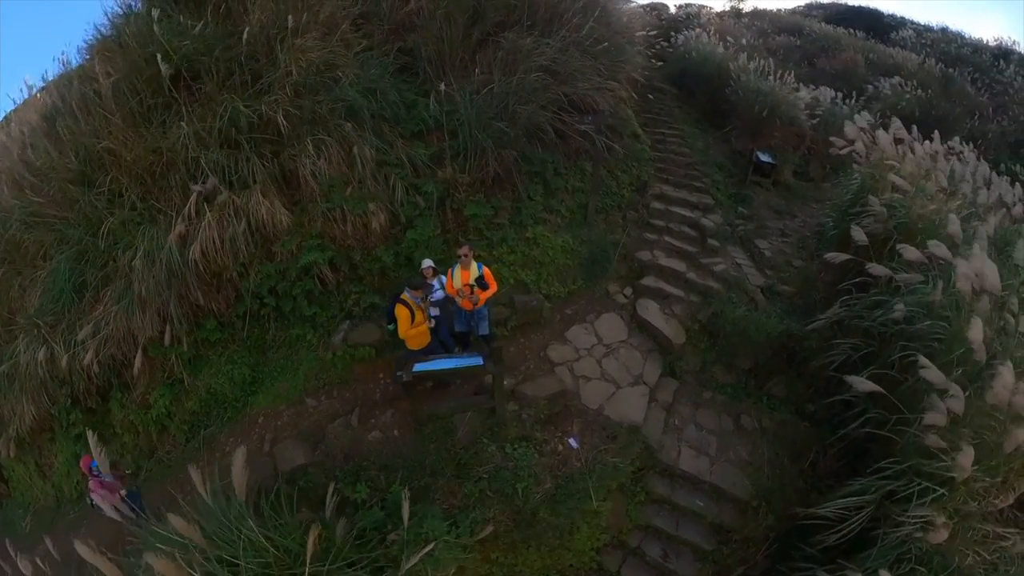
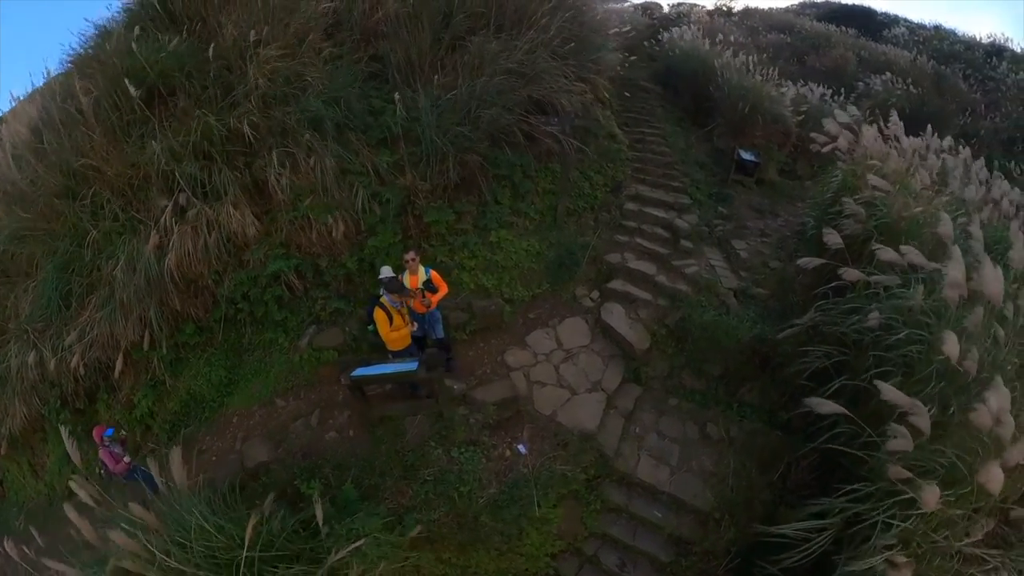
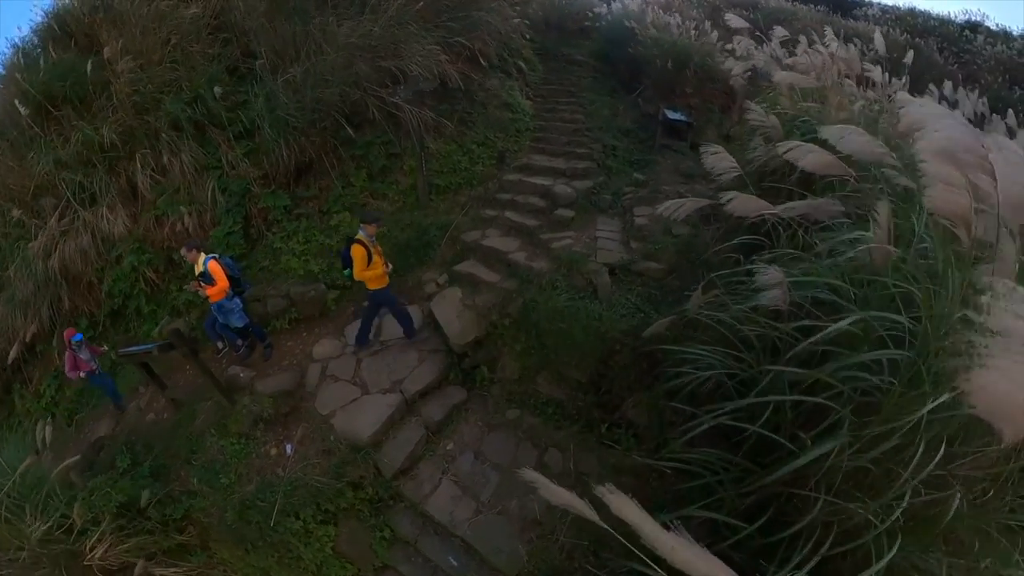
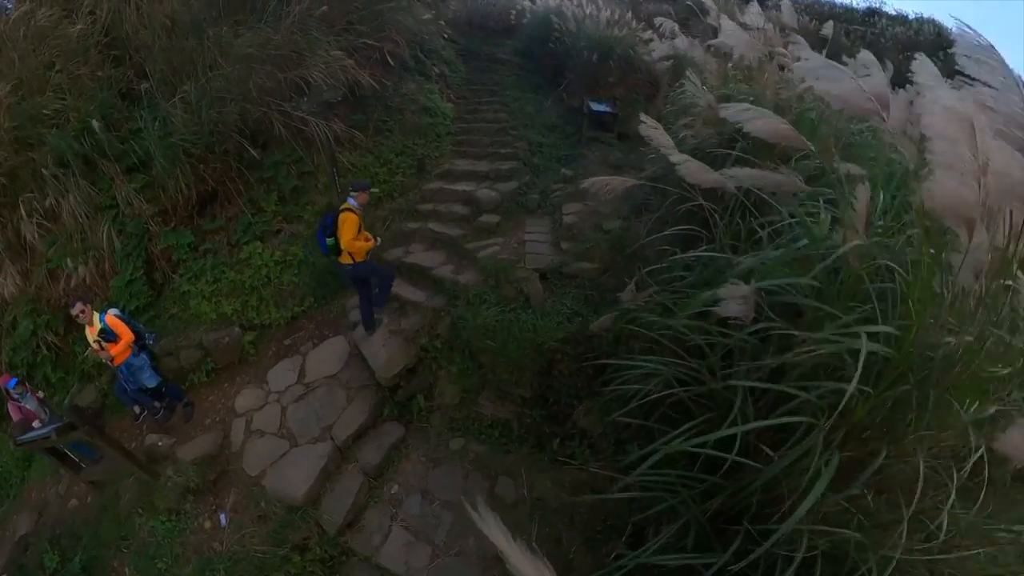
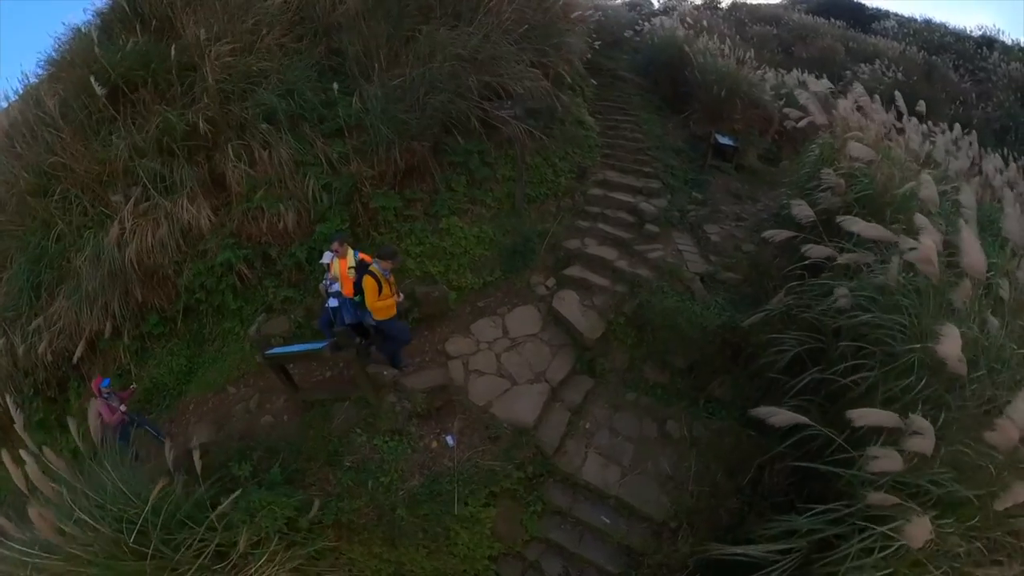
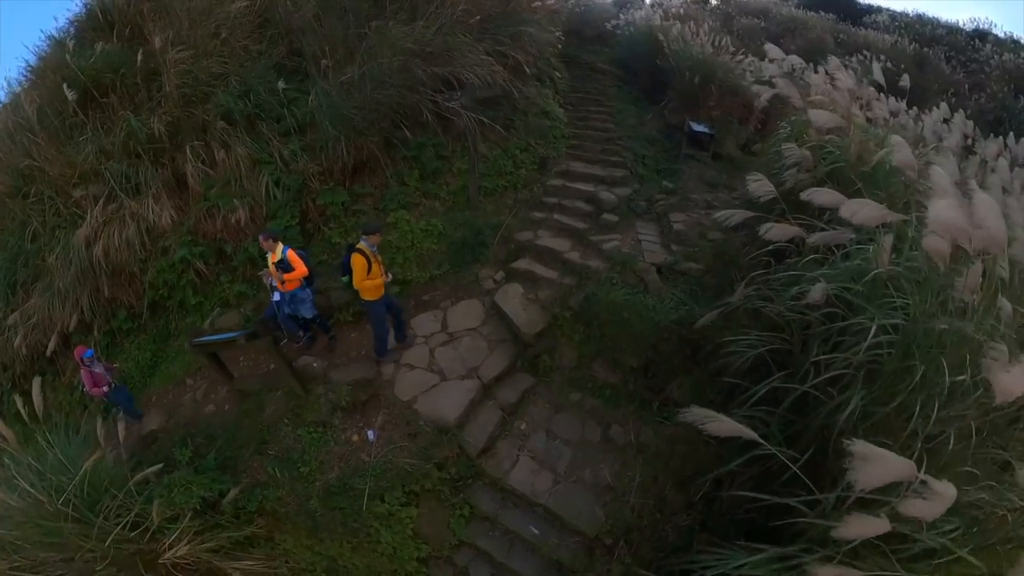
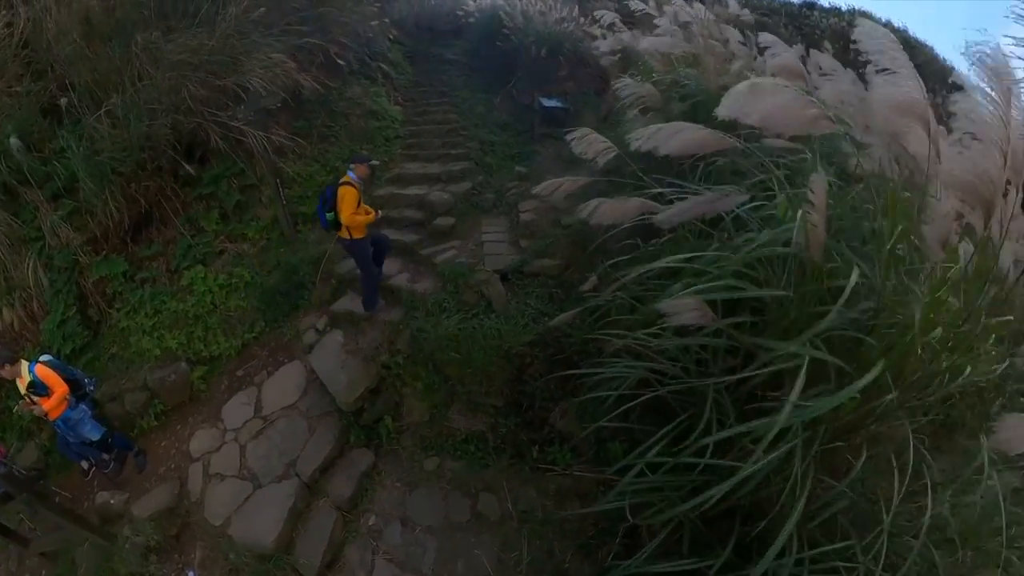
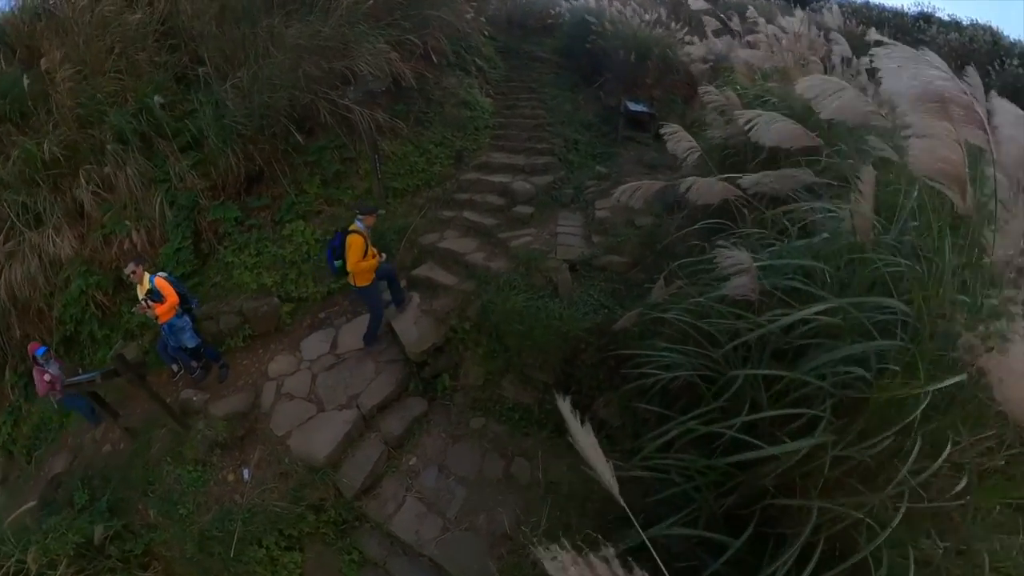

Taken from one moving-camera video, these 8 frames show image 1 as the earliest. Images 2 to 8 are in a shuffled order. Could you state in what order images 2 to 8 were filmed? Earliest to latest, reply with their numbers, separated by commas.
2, 5, 6, 3, 8, 4, 7
